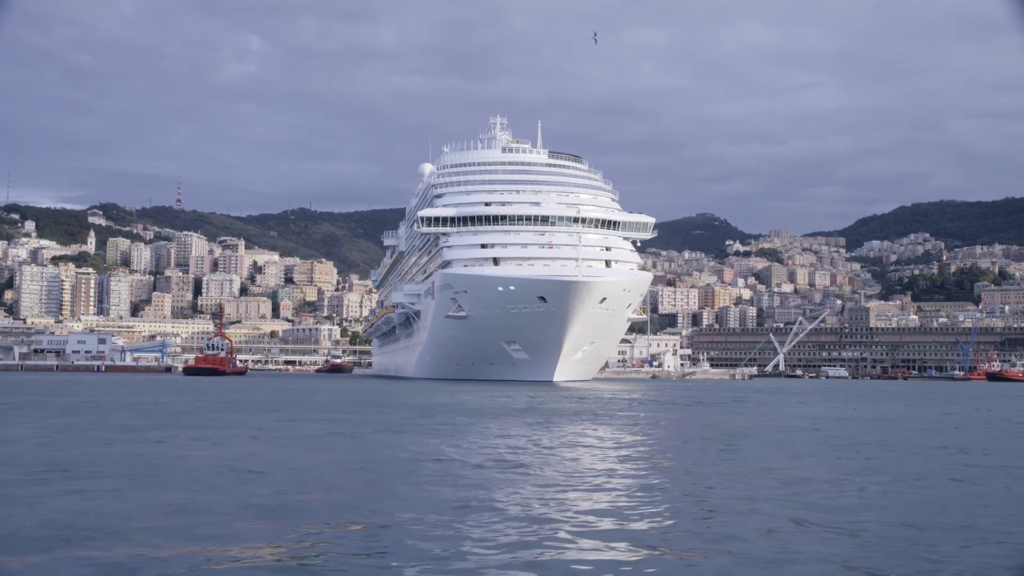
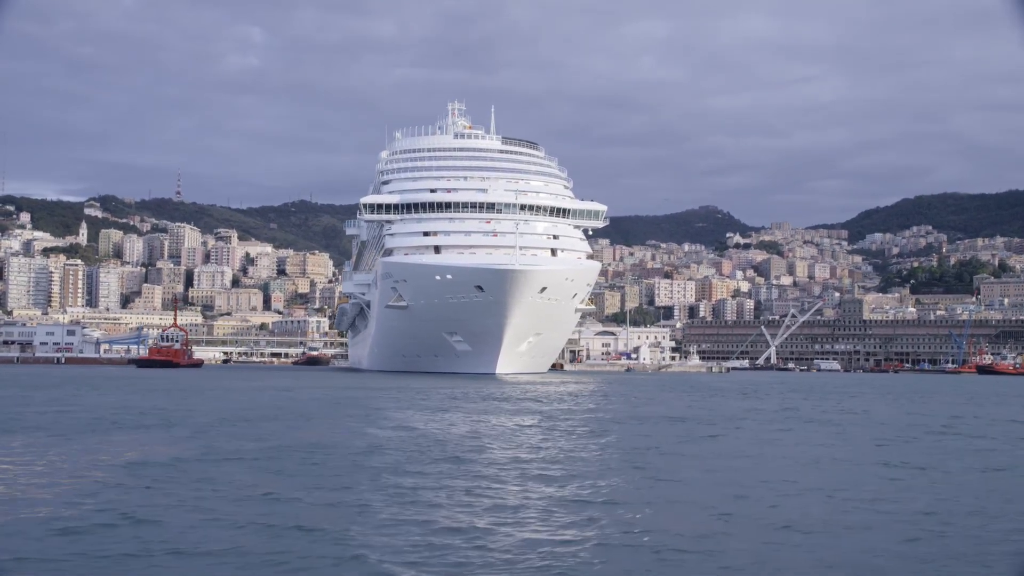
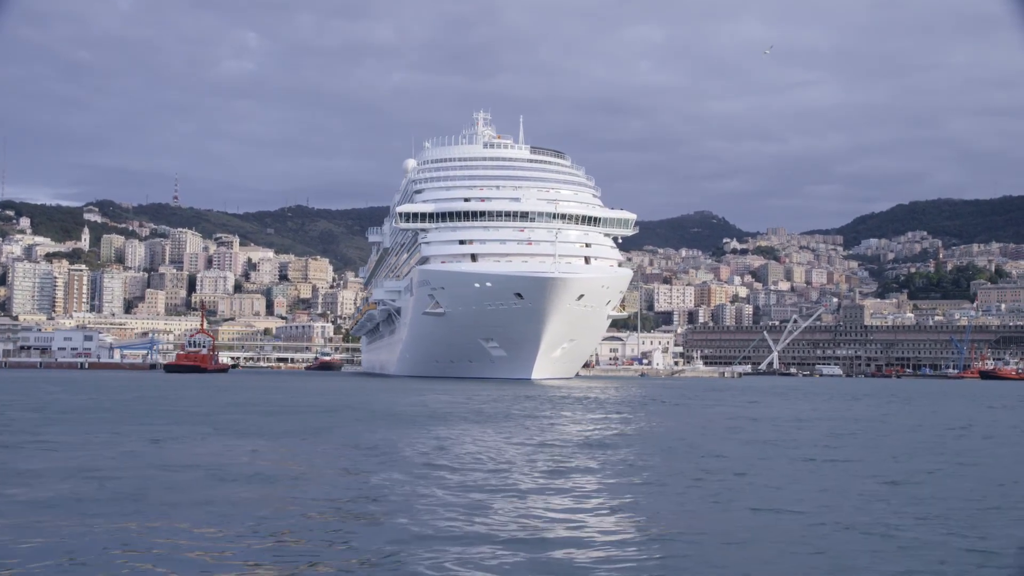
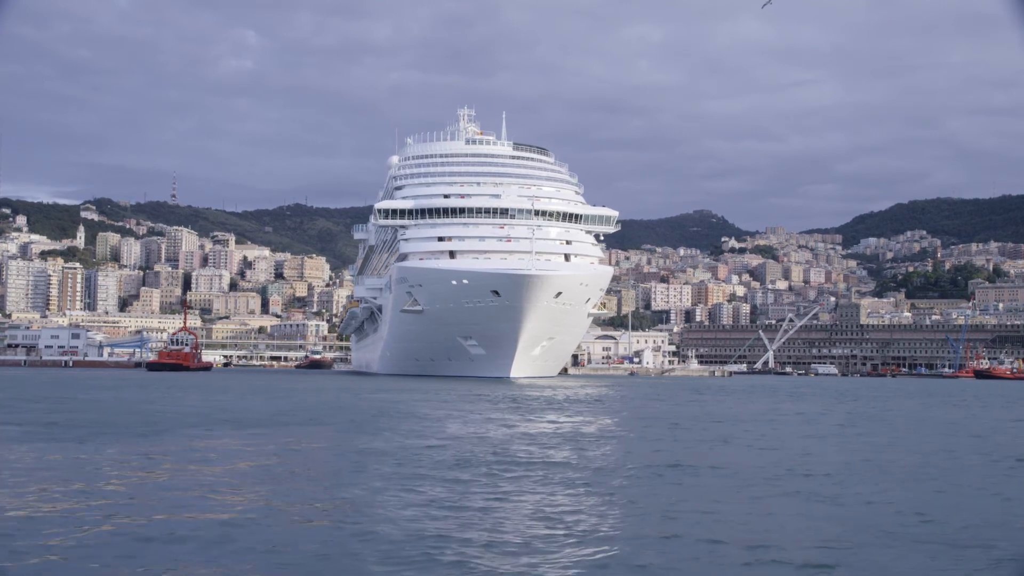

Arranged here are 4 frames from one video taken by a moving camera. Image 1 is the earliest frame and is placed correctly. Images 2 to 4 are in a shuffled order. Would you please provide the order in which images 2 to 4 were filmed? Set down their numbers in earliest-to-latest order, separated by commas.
3, 4, 2
